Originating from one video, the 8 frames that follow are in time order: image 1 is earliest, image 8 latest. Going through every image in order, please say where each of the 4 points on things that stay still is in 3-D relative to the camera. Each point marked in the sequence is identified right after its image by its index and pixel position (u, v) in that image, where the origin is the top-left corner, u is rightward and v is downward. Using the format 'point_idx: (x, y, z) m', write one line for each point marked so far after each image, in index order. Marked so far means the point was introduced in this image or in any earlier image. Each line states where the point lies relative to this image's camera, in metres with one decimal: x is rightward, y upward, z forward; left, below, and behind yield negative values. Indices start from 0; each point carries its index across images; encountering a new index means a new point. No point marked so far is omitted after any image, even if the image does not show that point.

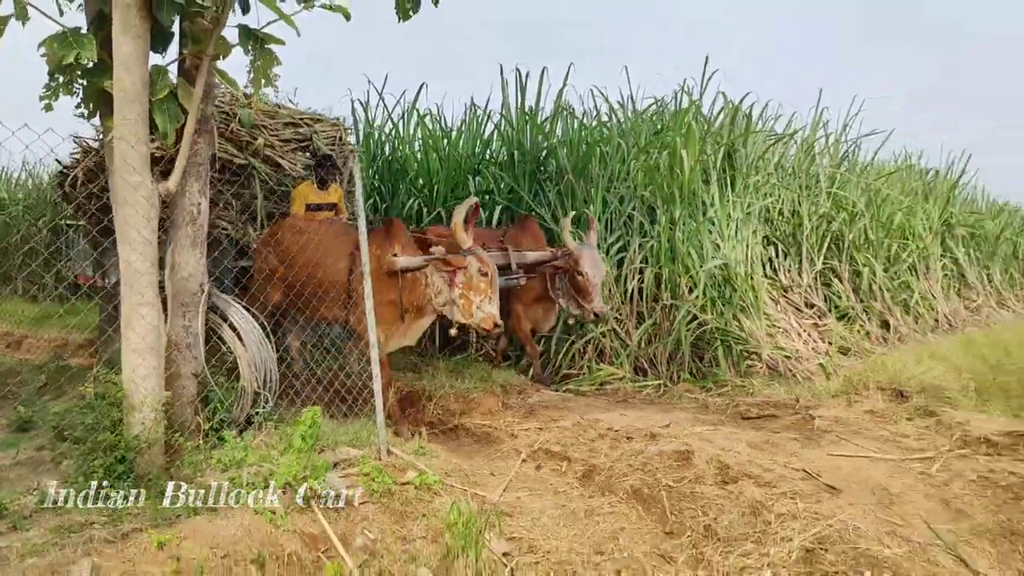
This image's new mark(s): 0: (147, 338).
0: (-1.6, -0.2, +3.6) m
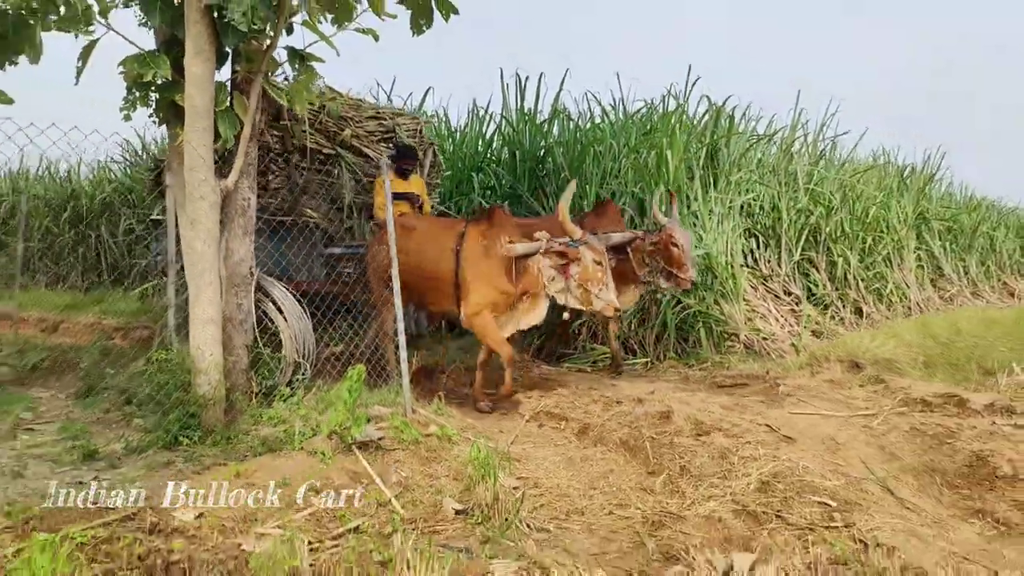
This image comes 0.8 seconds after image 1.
0: (-1.6, -0.1, +4.3) m
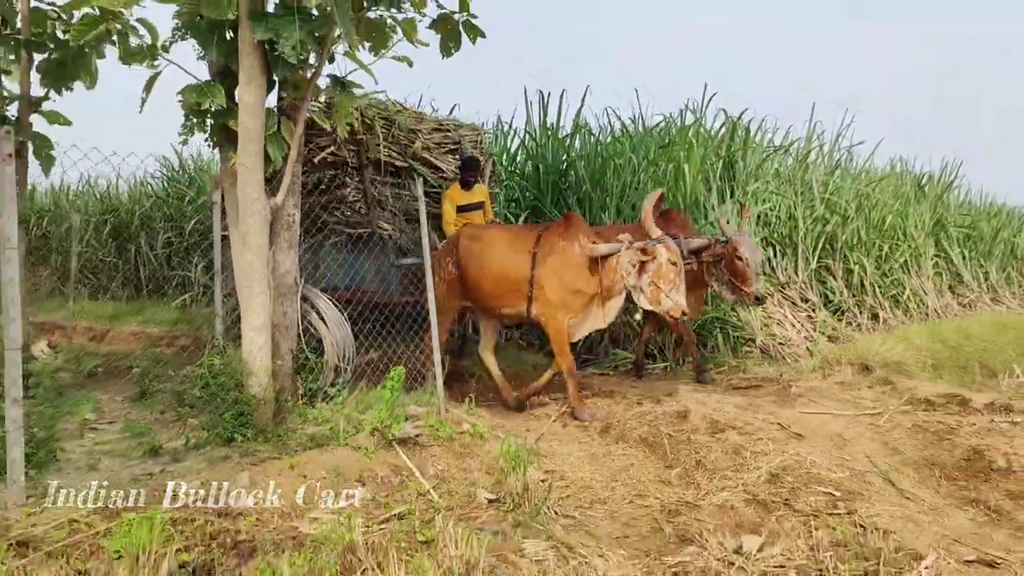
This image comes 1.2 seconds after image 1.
0: (-1.4, -0.2, +4.7) m
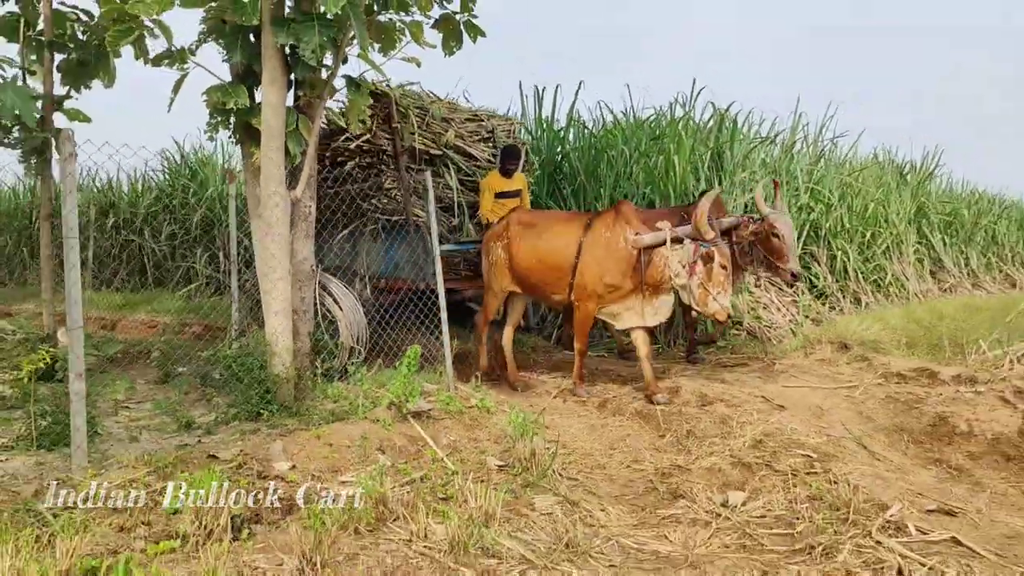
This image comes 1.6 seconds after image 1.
0: (-1.4, -0.1, +5.0) m
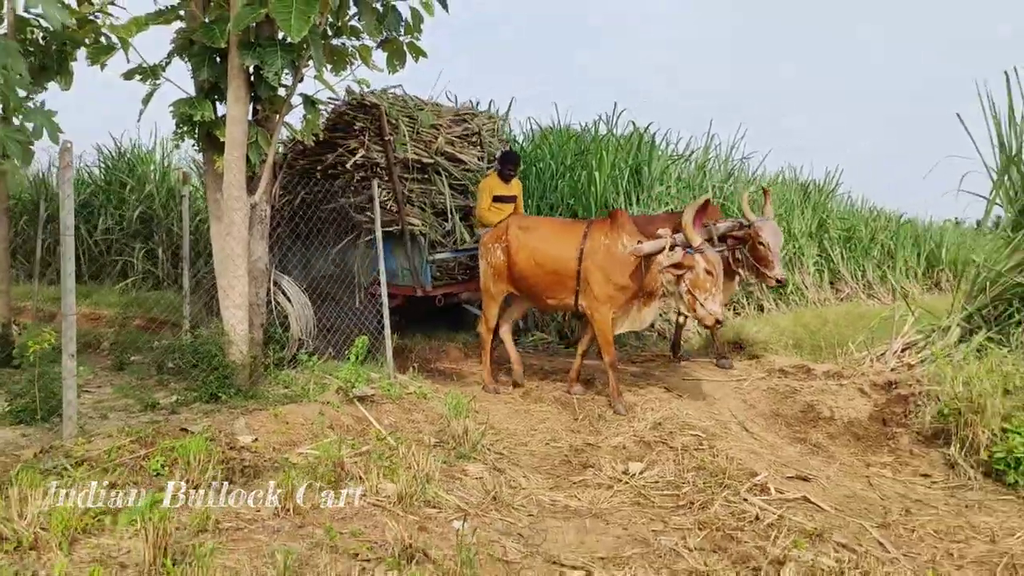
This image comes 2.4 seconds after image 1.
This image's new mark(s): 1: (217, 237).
0: (-1.8, -0.1, +5.5) m
1: (-2.0, +0.3, +5.6) m
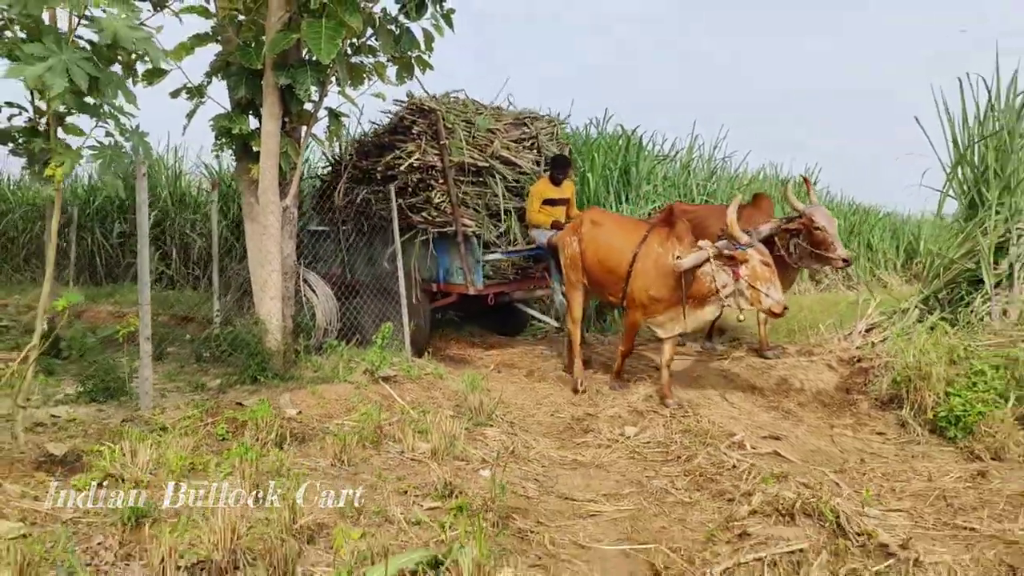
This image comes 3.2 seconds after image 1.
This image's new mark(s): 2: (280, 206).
0: (-1.8, 0.0, +6.2) m
1: (-2.0, +0.4, +6.2) m
2: (-1.7, +0.6, +6.2) m
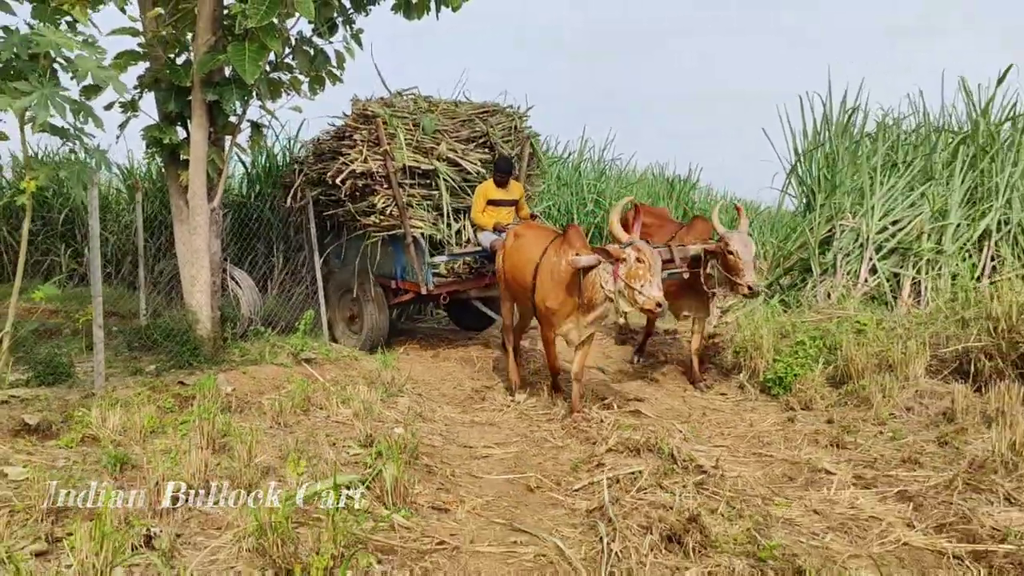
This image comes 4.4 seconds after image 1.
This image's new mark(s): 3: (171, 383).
0: (-2.6, 0.0, +6.9) m
1: (-2.8, +0.4, +6.9) m
2: (-2.5, +0.7, +6.9) m
3: (-2.3, -0.7, +5.7) m
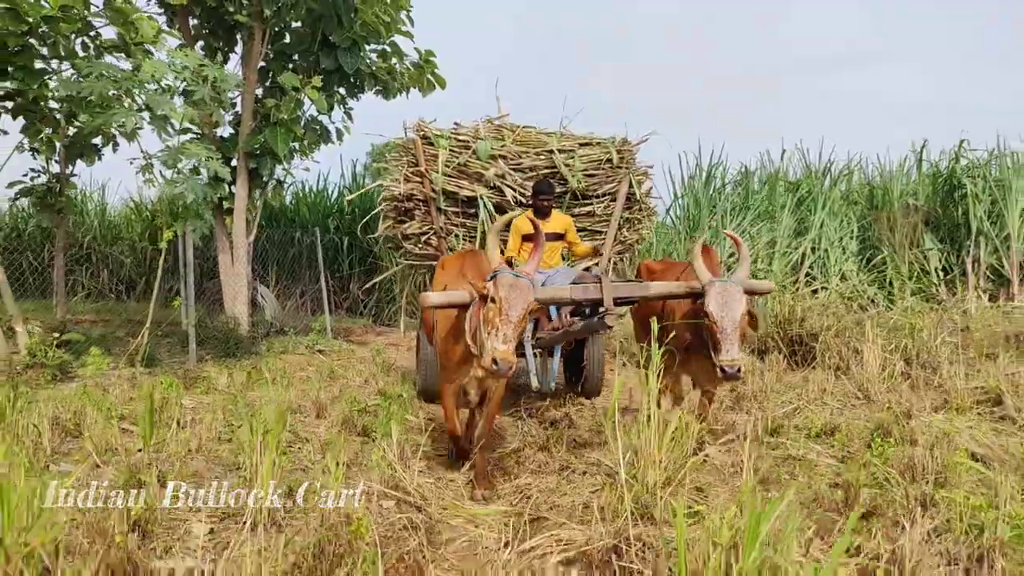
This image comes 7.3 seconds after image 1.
0: (-3.1, -0.1, +9.6) m
1: (-3.3, +0.3, +9.6) m
2: (-3.1, +0.5, +9.6) m
3: (-2.8, -0.8, +8.4) m
